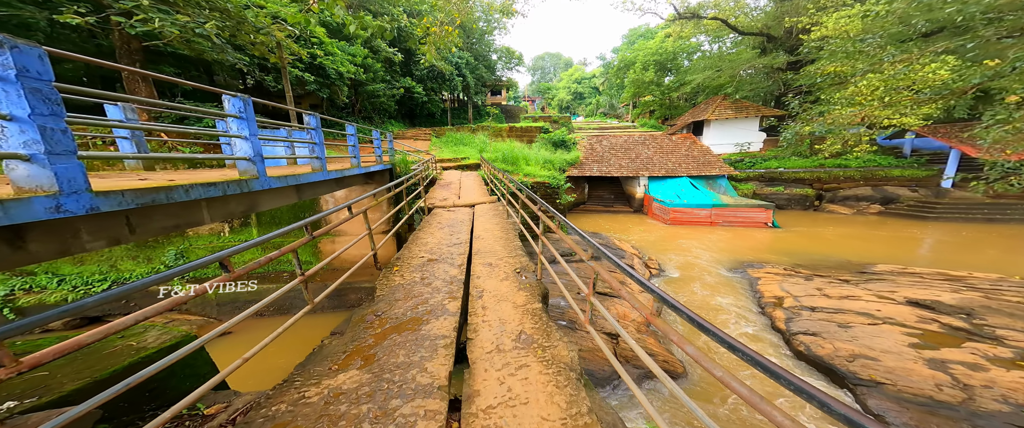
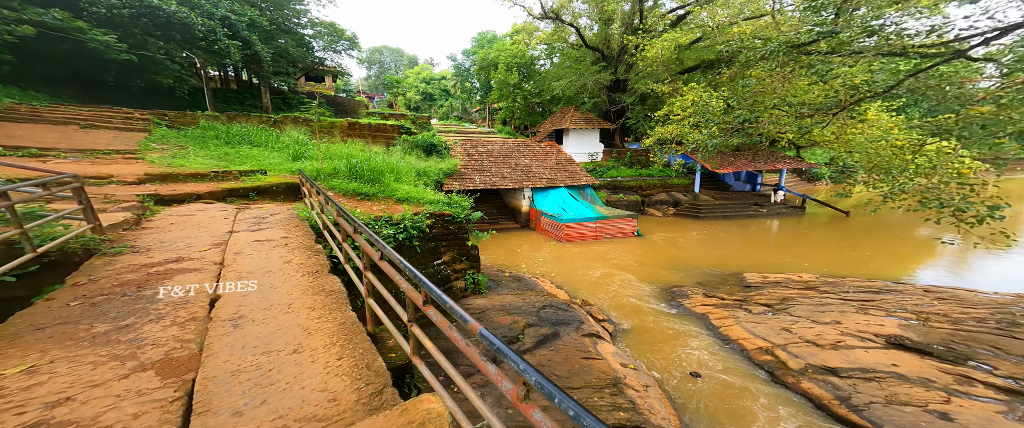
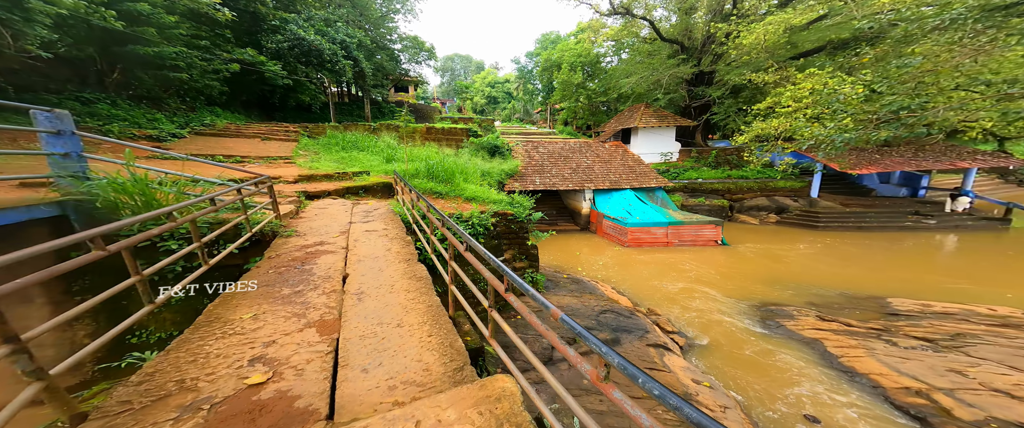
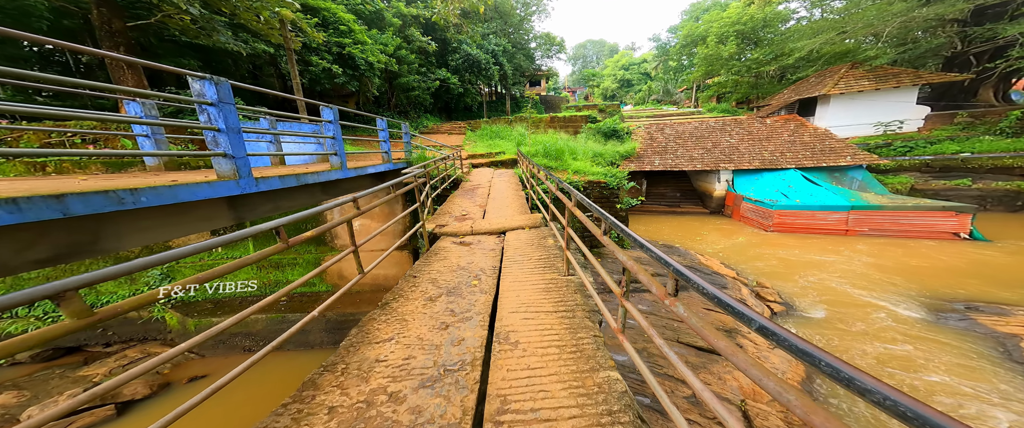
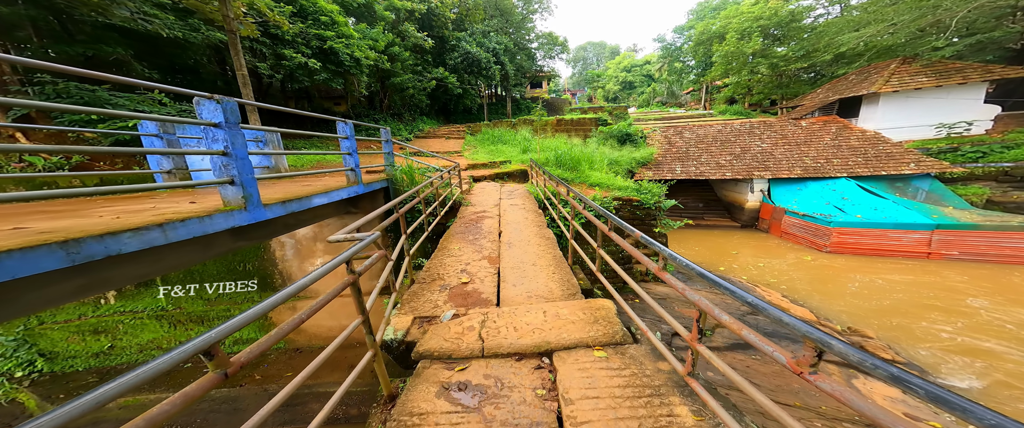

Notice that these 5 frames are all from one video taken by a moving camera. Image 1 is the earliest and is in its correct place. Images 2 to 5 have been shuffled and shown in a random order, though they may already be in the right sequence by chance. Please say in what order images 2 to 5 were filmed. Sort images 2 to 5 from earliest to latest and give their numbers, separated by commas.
4, 5, 3, 2
